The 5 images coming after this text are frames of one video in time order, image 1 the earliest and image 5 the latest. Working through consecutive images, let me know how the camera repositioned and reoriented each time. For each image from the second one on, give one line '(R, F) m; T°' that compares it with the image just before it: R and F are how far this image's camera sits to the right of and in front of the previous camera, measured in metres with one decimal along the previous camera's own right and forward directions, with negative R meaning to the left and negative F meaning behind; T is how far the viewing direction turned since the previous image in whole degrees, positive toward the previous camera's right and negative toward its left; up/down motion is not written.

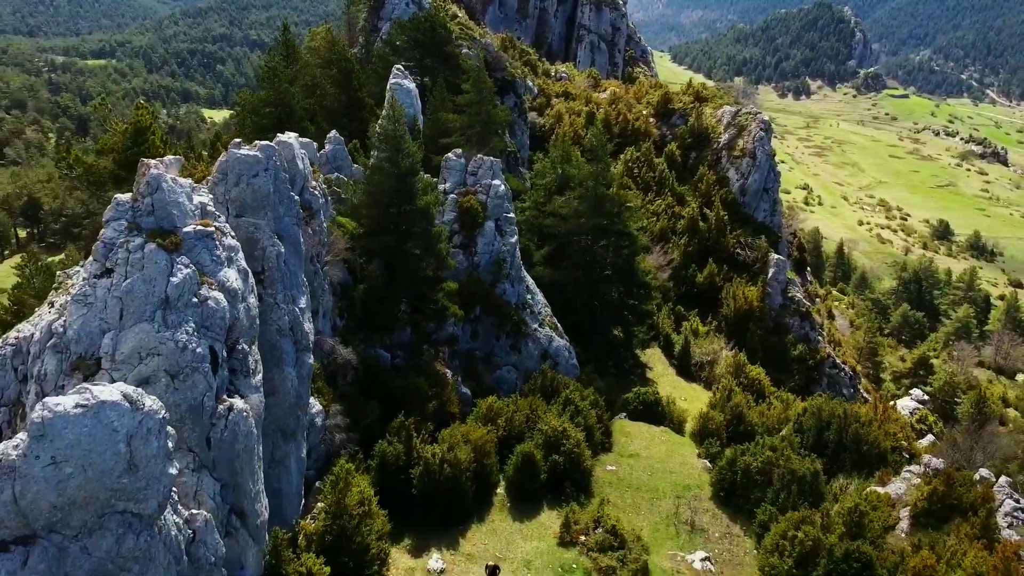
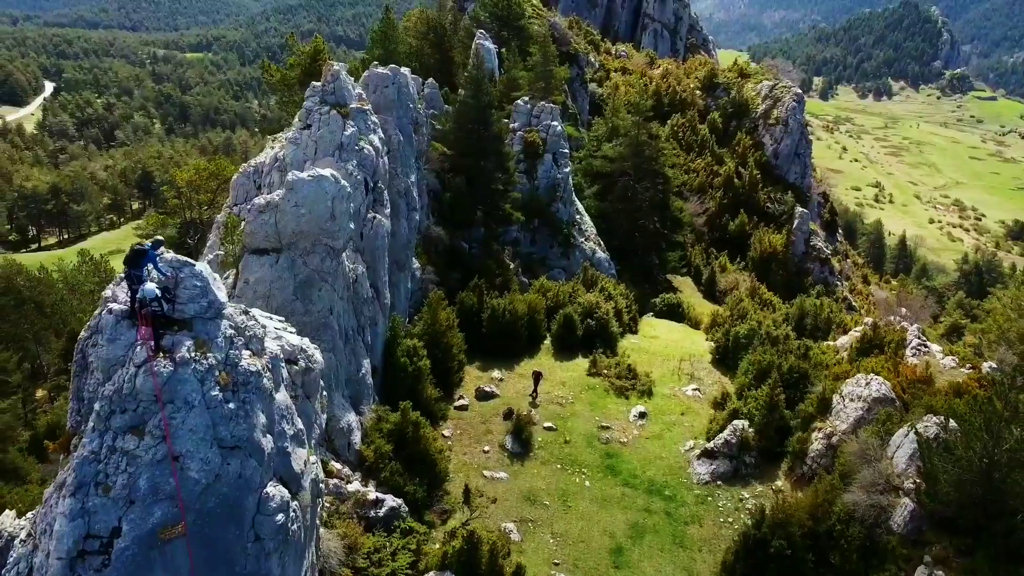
(+1.0, -8.7) m; -5°
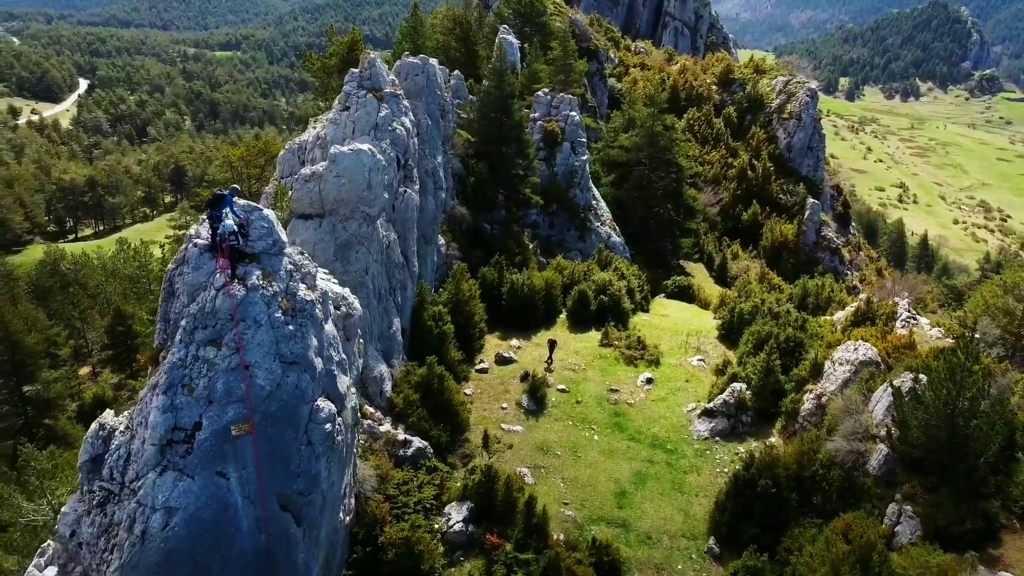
(+0.2, -2.5) m; -2°
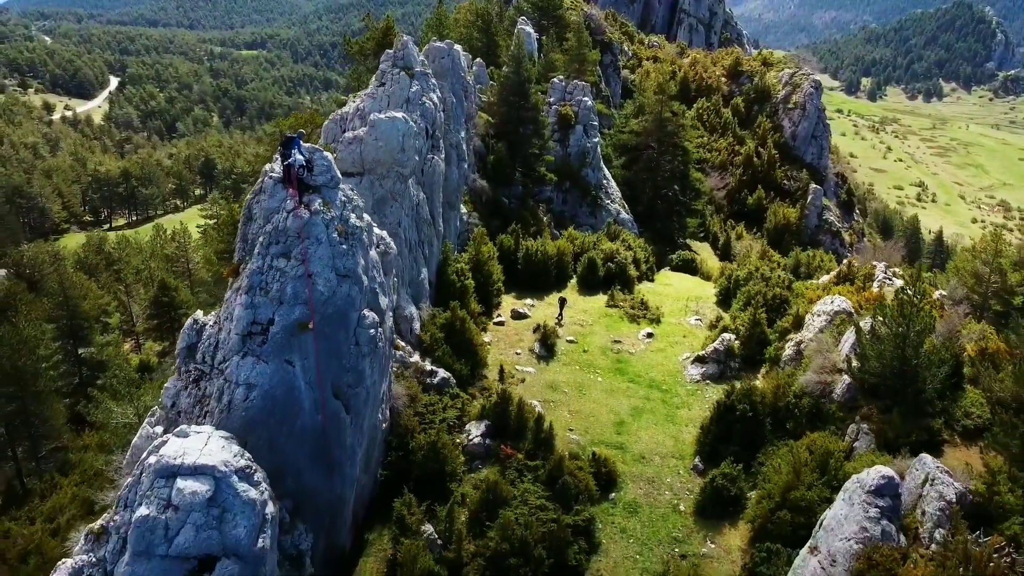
(+0.2, -3.6) m; -1°
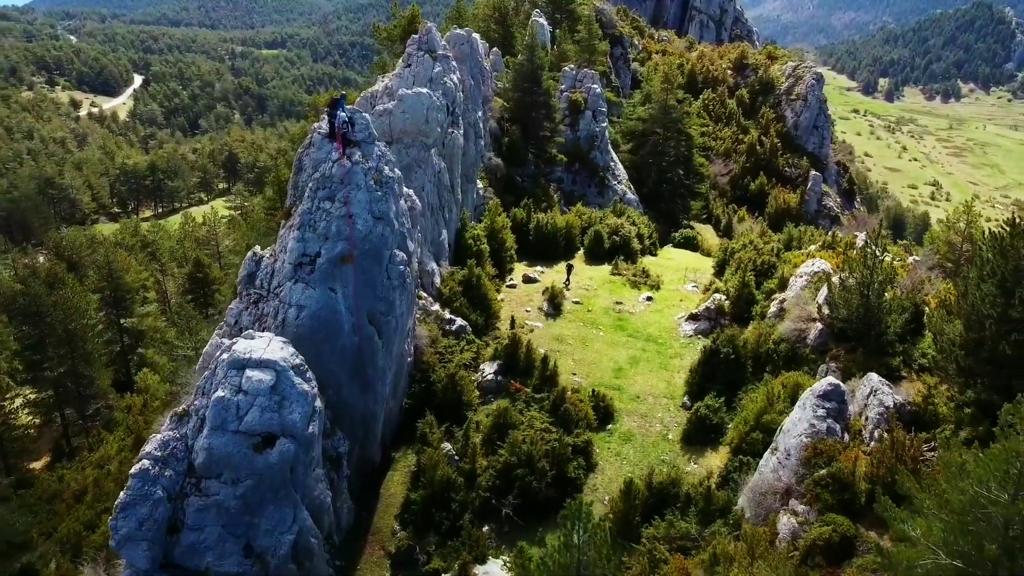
(+0.2, -3.4) m; -1°
